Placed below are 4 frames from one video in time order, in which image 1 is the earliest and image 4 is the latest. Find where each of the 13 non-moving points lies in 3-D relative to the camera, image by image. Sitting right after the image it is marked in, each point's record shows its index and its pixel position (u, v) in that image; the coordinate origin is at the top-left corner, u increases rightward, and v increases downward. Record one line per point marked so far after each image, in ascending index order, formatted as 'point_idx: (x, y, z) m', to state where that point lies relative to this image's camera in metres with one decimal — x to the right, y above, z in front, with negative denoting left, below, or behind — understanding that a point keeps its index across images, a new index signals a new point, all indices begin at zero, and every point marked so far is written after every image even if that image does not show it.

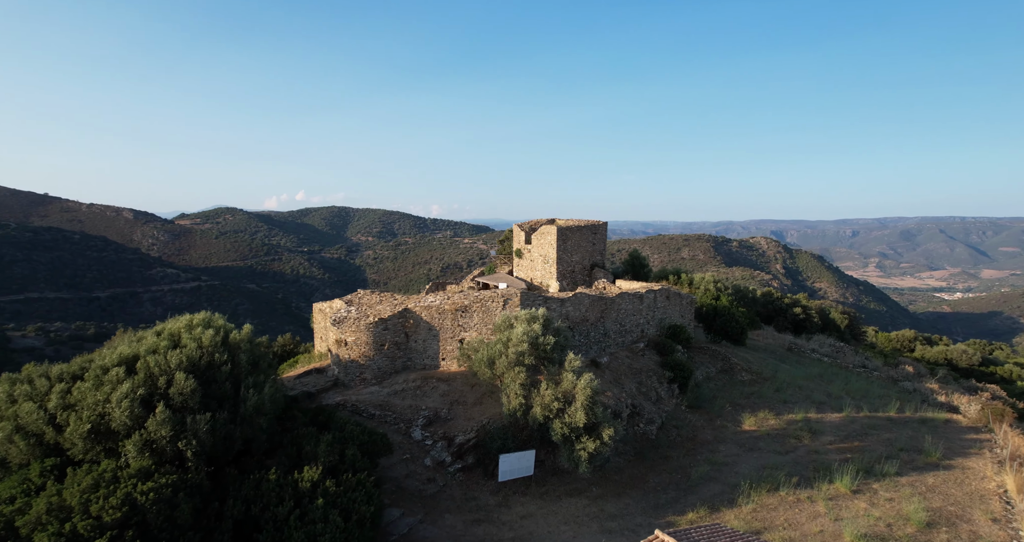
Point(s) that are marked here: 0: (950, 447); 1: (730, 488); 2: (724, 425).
0: (+10.6, -4.3, +12.9) m
1: (+3.9, -3.9, +9.7) m
2: (+5.2, -3.8, +13.1) m
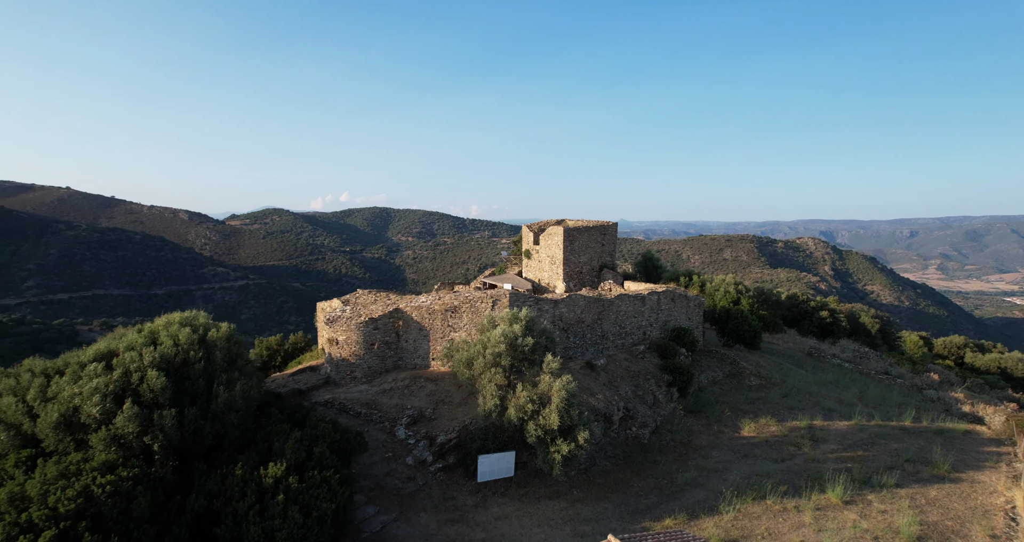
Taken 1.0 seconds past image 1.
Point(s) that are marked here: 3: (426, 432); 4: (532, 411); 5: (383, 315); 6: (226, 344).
0: (+10.4, -4.3, +12.3) m
1: (+3.6, -4.0, +9.4) m
2: (+5.0, -3.8, +12.8) m
3: (-1.6, -3.0, +10.0) m
4: (+0.3, -2.3, +8.6) m
5: (-2.8, -0.9, +11.6) m
6: (-4.2, -1.1, +7.9) m
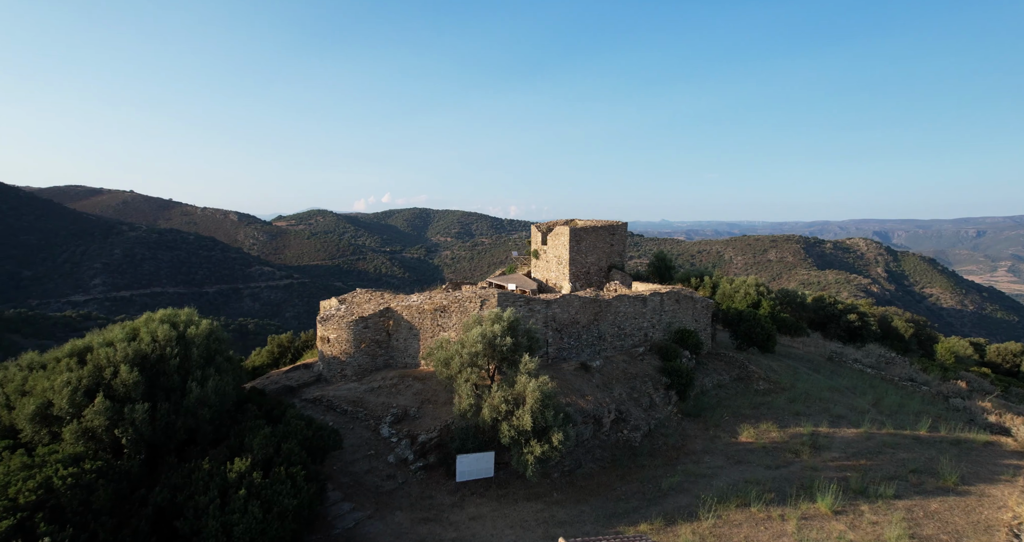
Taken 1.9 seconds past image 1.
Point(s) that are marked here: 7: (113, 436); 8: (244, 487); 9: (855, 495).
0: (+10.2, -4.4, +11.7) m
1: (+3.2, -4.0, +9.2) m
2: (+4.8, -3.8, +12.5) m
3: (-1.9, -3.0, +10.0) m
4: (-0.1, -2.3, +8.6) m
5: (-3.1, -0.9, +11.7) m
6: (-4.7, -1.1, +8.1) m
7: (-4.9, -2.0, +6.5) m
8: (-3.3, -2.7, +6.6) m
9: (+6.2, -4.1, +9.7) m
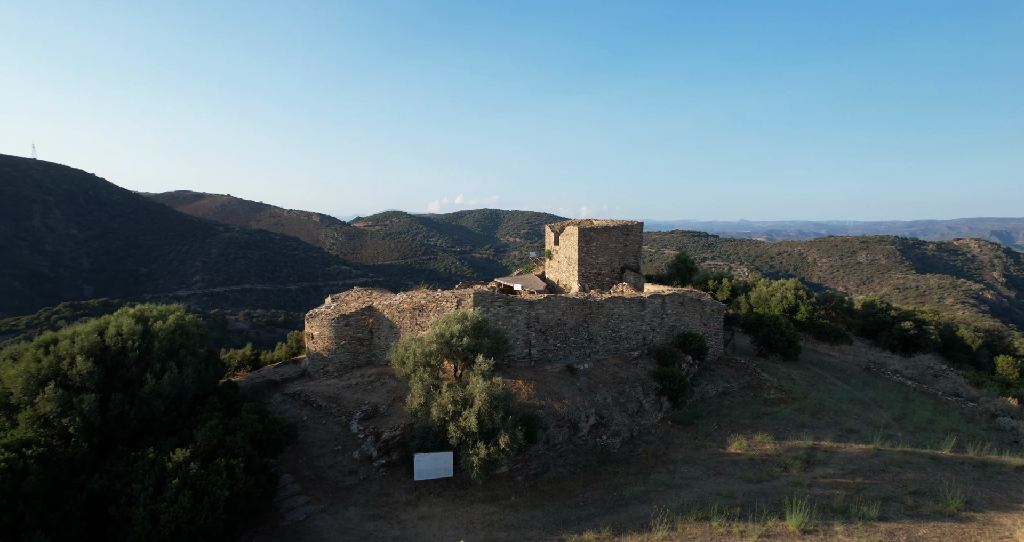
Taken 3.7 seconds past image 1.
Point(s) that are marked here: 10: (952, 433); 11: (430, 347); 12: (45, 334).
0: (+9.6, -4.5, +10.7) m
1: (+2.4, -4.0, +8.9) m
2: (+4.4, -3.9, +12.0) m
3: (-2.6, -3.0, +10.2) m
4: (-0.9, -2.3, +8.6) m
5: (-3.5, -0.9, +12.0) m
6: (-5.5, -1.0, +8.6) m
7: (-5.9, -2.0, +7.0) m
8: (-4.3, -2.6, +6.9) m
9: (+5.5, -4.1, +9.0) m
10: (+12.4, -4.5, +15.1) m
11: (-1.3, -1.3, +9.3) m
12: (-6.9, -0.9, +7.8) m
